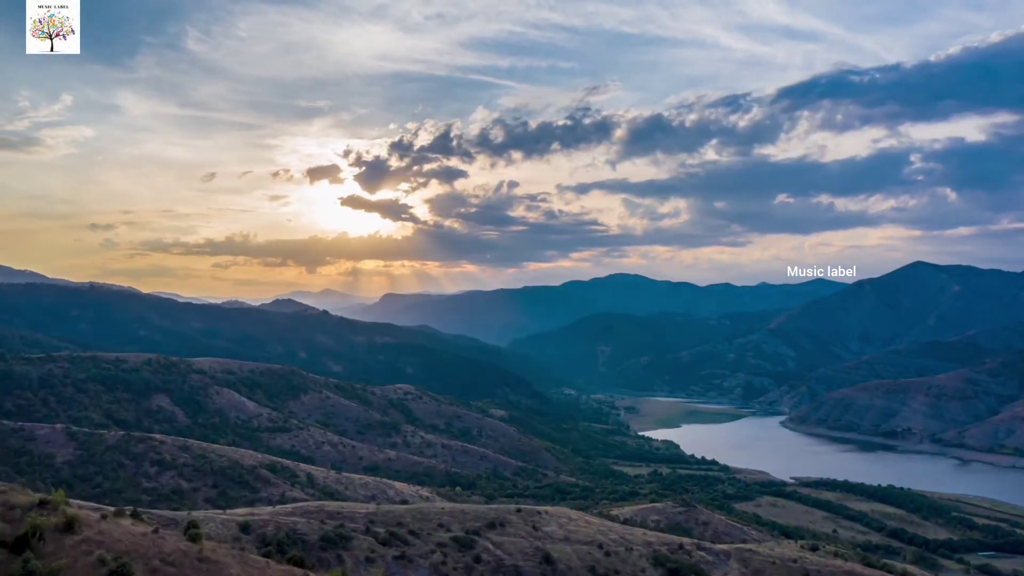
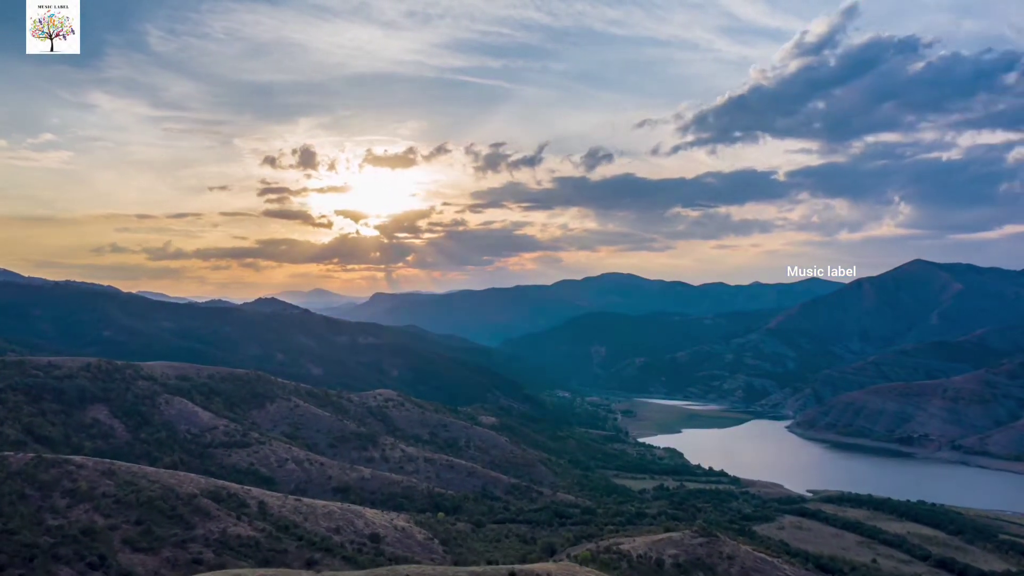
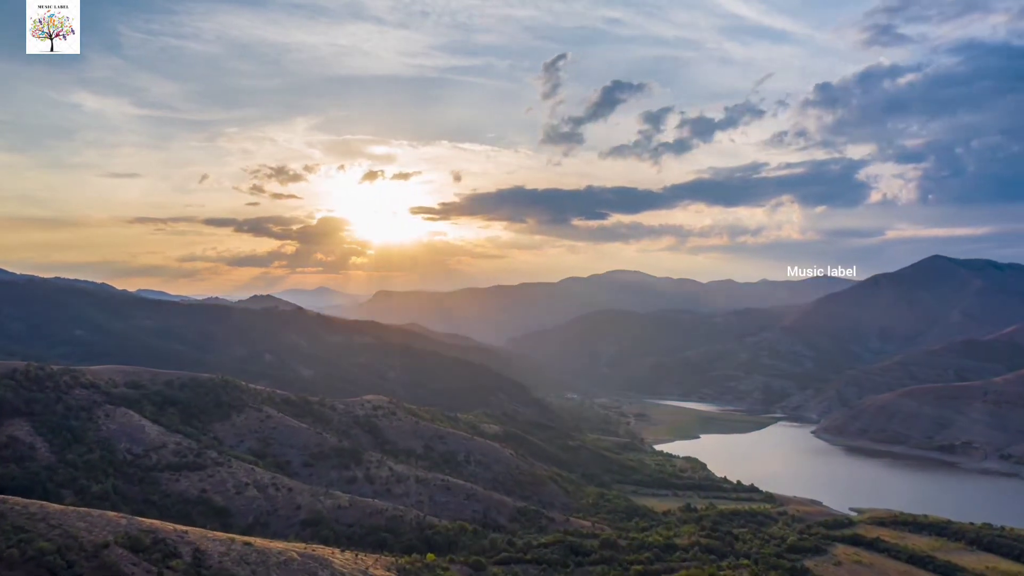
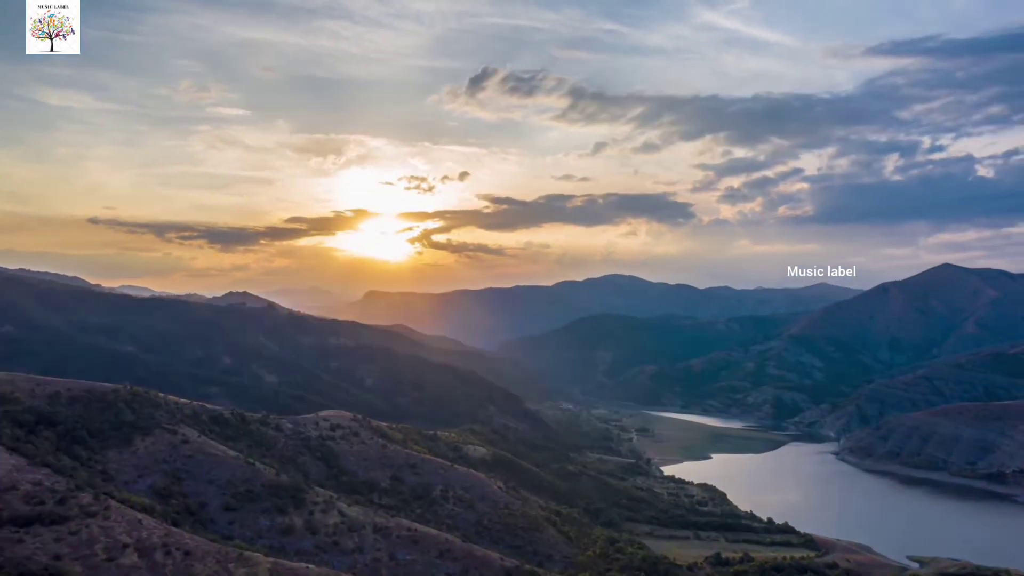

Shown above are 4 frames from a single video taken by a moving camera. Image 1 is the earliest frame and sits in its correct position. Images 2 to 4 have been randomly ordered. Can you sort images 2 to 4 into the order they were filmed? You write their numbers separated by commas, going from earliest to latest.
2, 3, 4
